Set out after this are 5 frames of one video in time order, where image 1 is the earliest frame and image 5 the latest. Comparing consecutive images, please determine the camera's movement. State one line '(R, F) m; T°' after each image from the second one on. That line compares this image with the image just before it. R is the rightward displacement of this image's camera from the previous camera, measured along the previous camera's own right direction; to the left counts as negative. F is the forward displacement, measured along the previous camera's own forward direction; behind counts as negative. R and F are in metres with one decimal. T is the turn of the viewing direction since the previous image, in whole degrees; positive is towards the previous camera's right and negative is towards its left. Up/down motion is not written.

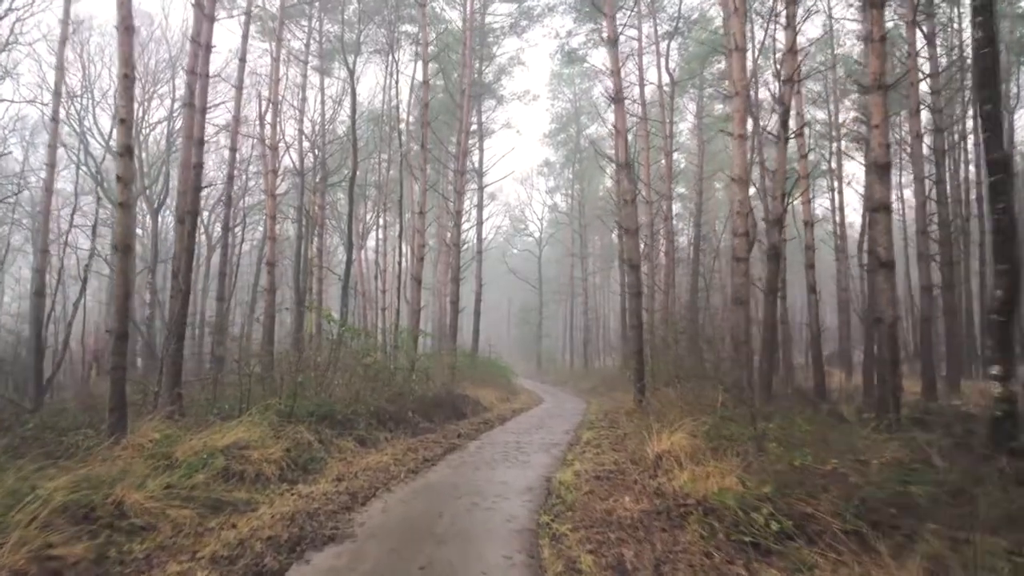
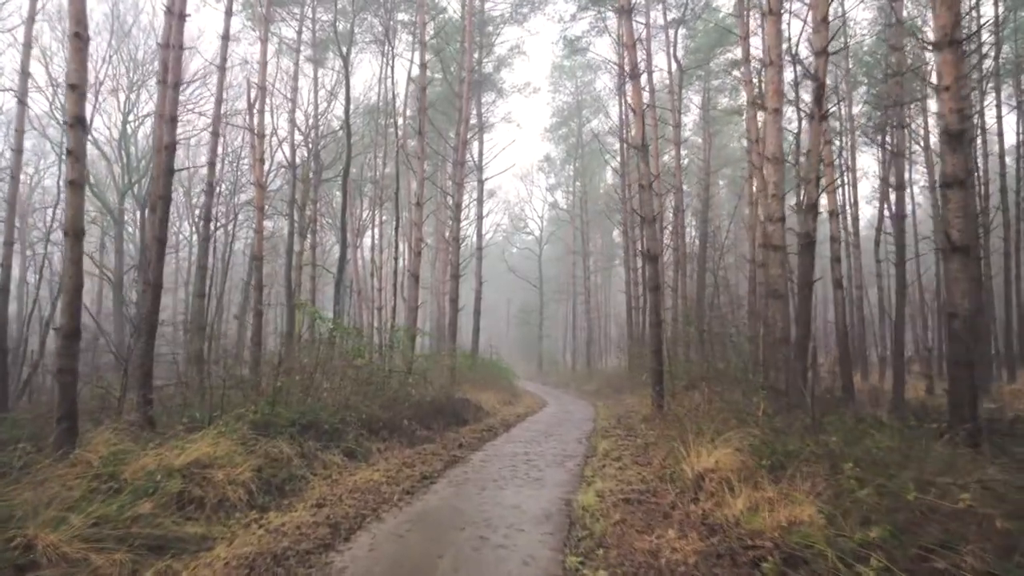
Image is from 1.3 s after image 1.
(-0.1, +1.0) m; 0°
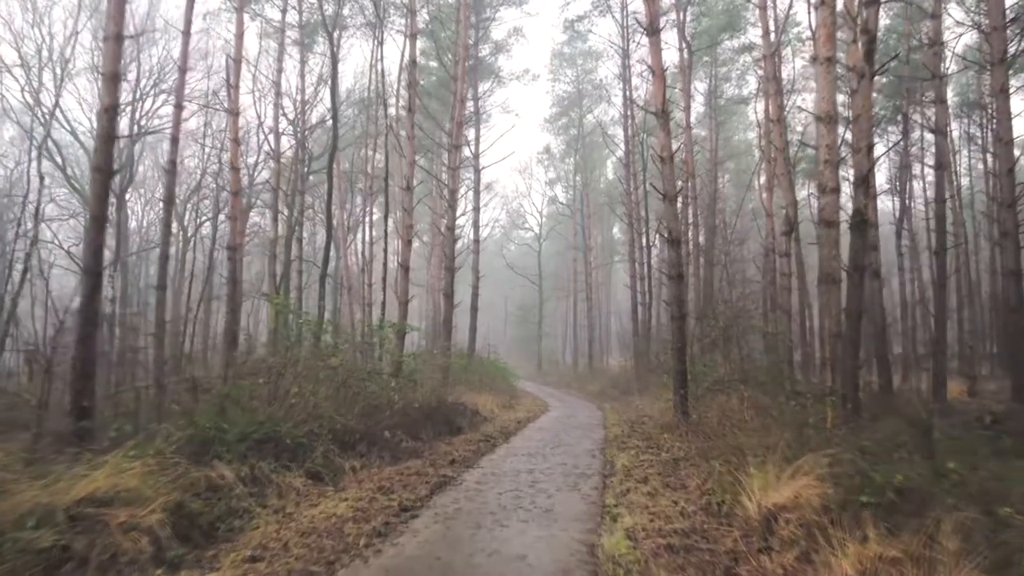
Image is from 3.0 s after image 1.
(0.0, +1.4) m; 0°
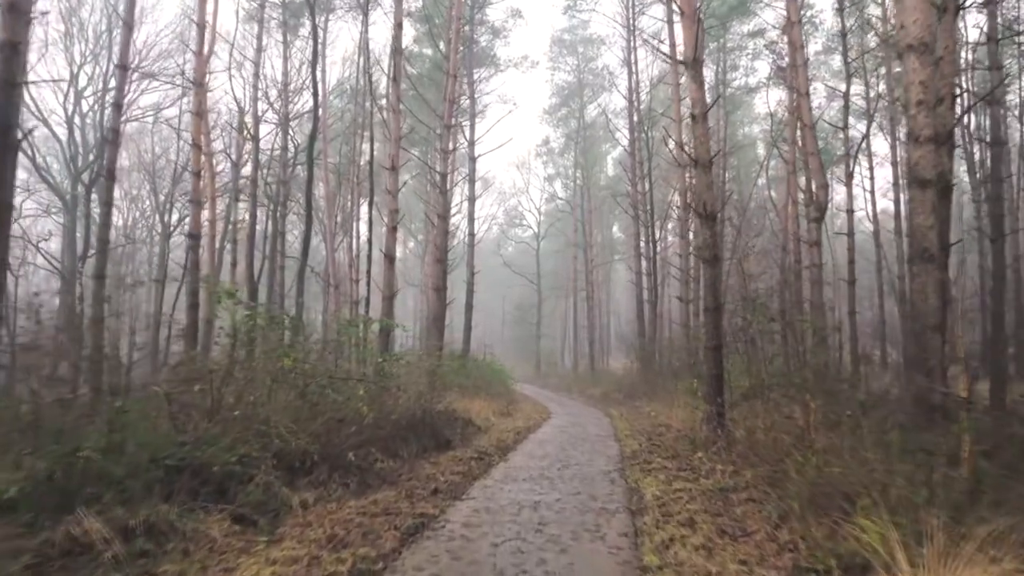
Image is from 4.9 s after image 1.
(0.0, +1.6) m; 0°
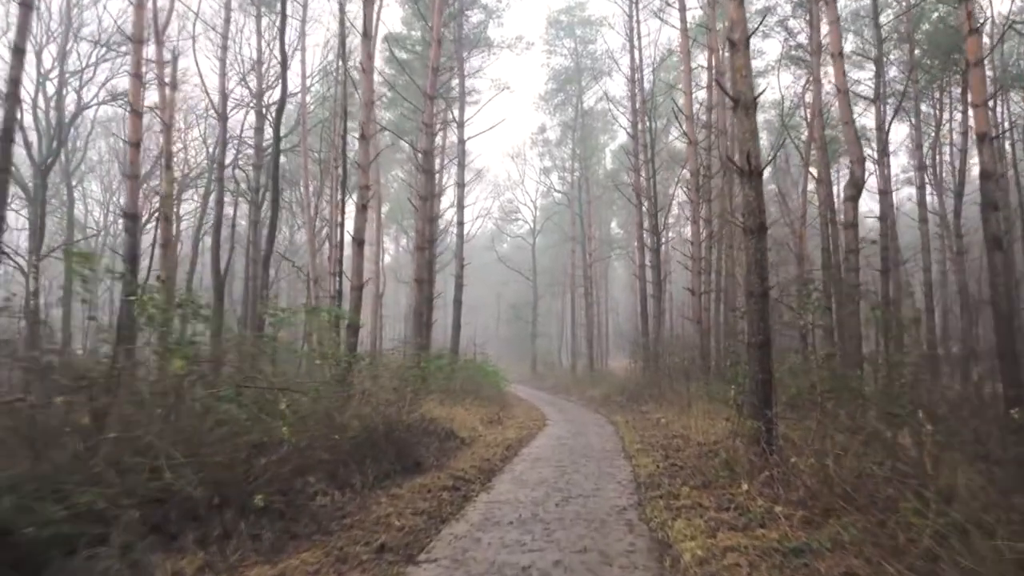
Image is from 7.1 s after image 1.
(+0.1, +1.8) m; 0°
